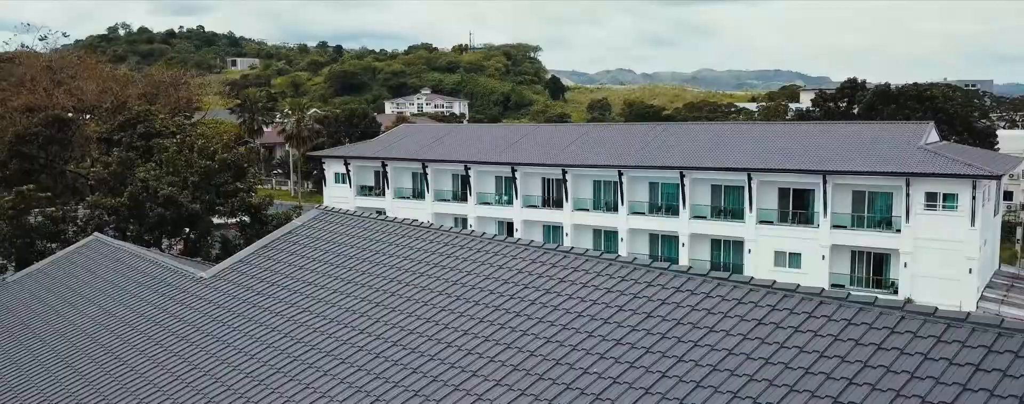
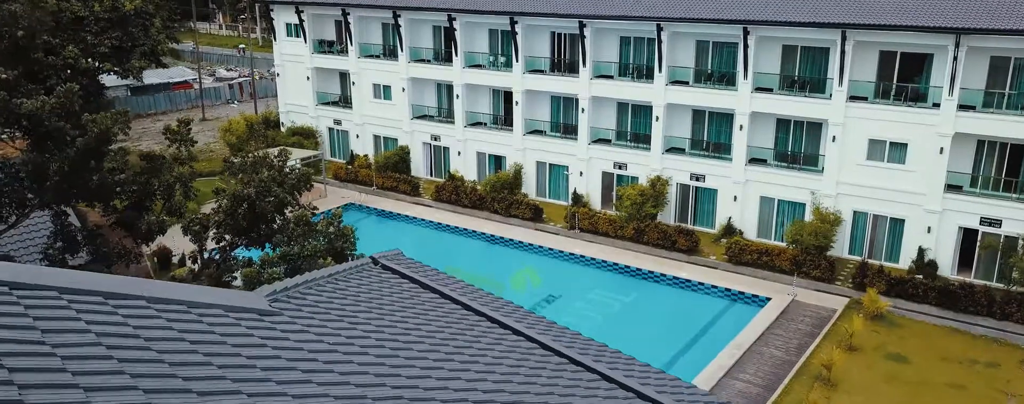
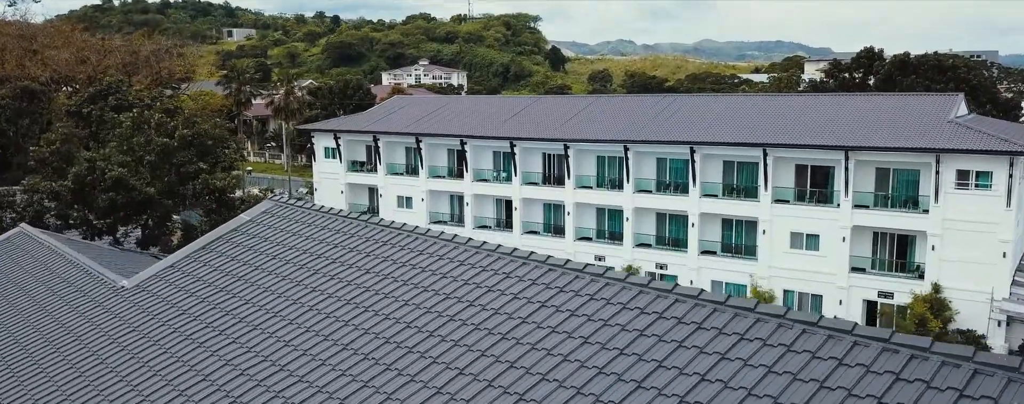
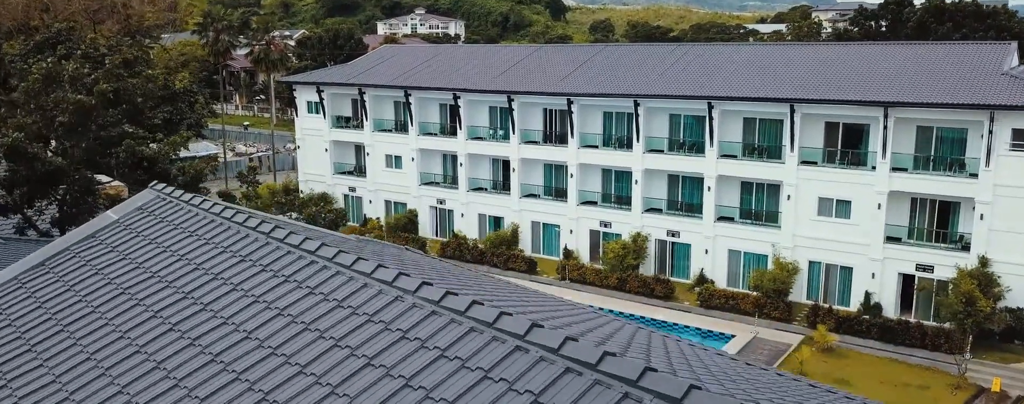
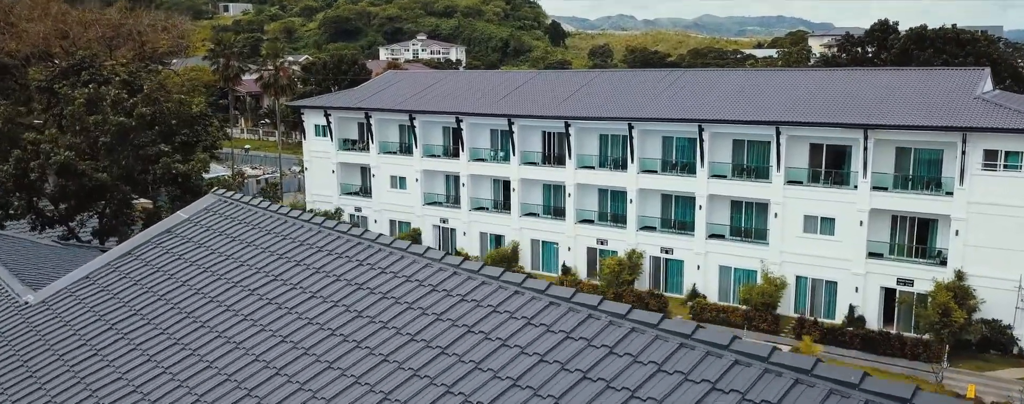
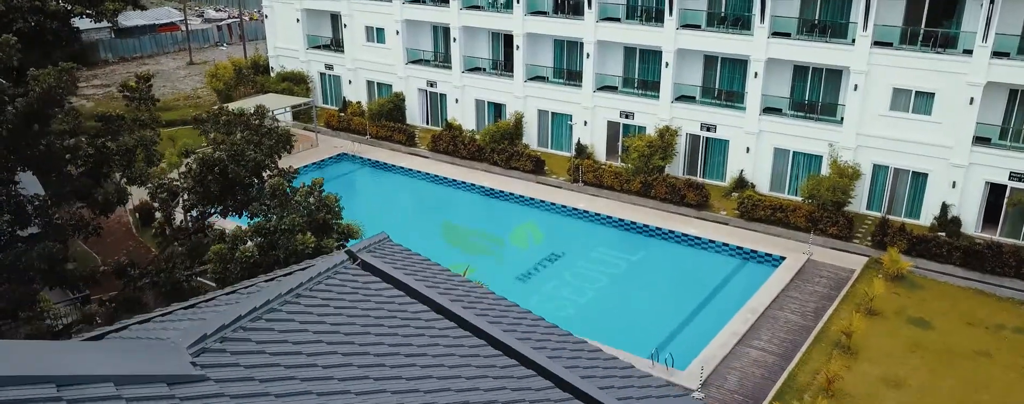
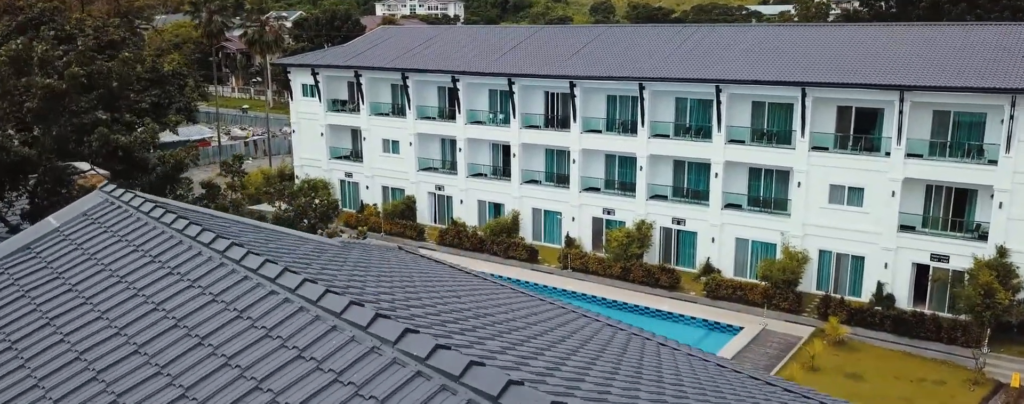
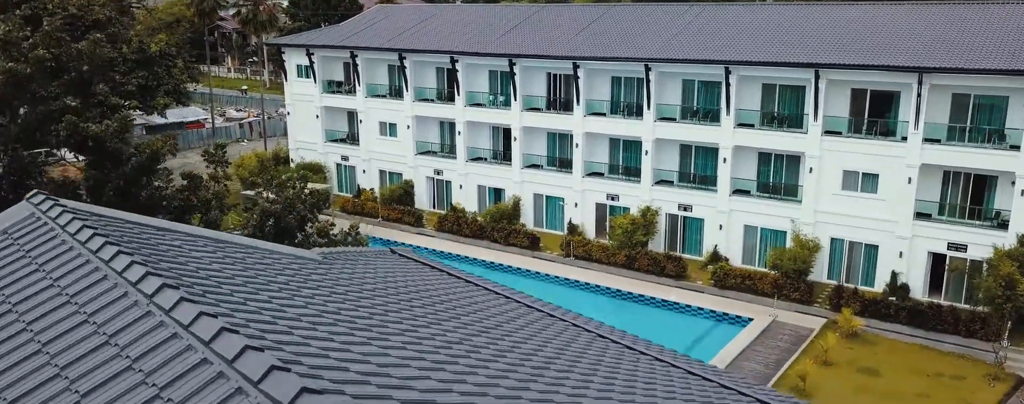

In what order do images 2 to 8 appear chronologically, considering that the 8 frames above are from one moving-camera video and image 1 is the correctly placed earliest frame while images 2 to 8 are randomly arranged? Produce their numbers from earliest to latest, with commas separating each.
3, 5, 4, 7, 8, 2, 6
